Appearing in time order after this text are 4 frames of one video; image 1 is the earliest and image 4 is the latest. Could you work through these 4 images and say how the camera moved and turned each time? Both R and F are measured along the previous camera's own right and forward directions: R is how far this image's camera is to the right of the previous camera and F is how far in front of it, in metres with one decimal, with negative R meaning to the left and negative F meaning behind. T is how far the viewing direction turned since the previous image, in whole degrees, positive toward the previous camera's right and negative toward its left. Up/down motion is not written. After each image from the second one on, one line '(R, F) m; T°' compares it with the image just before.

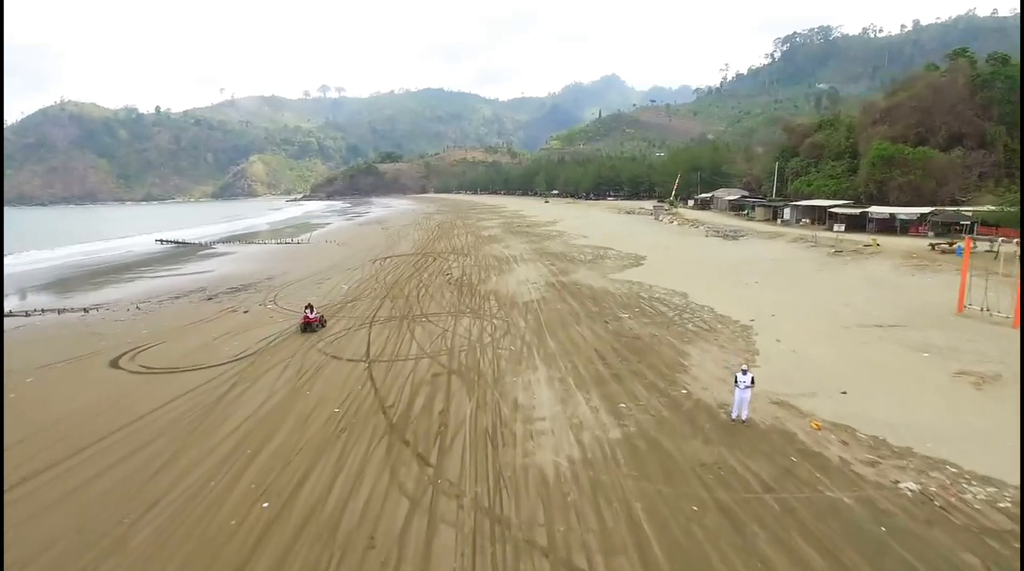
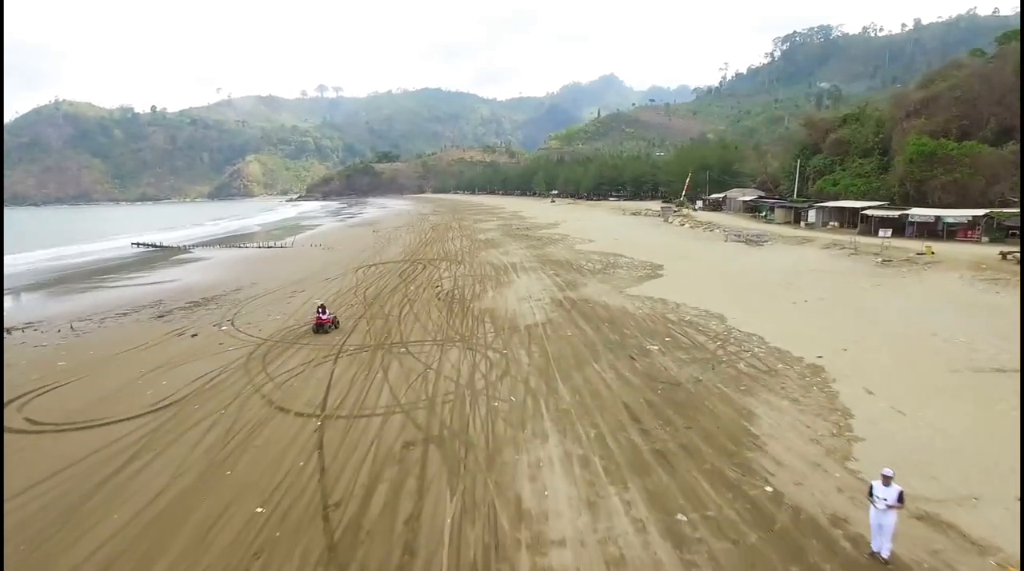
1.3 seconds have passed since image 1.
(0.0, +3.5) m; 0°
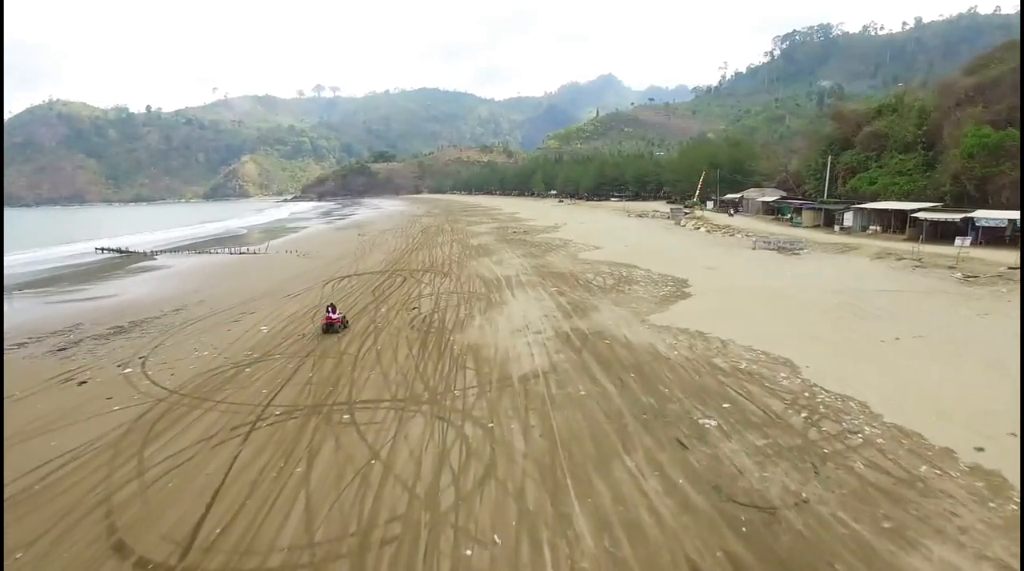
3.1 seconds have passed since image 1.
(+0.2, +4.4) m; 0°
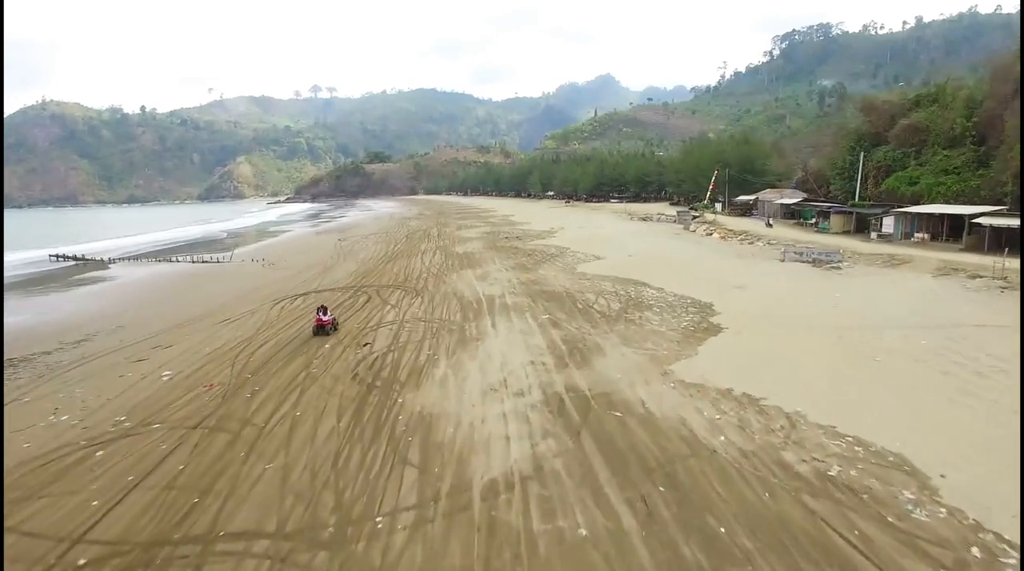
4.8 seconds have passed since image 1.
(+0.5, +4.3) m; 0°
